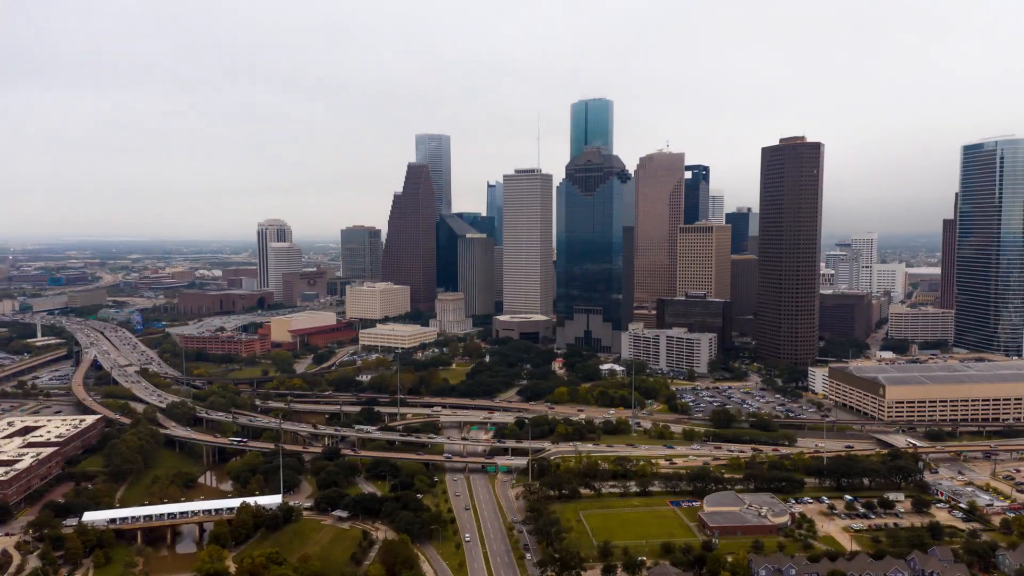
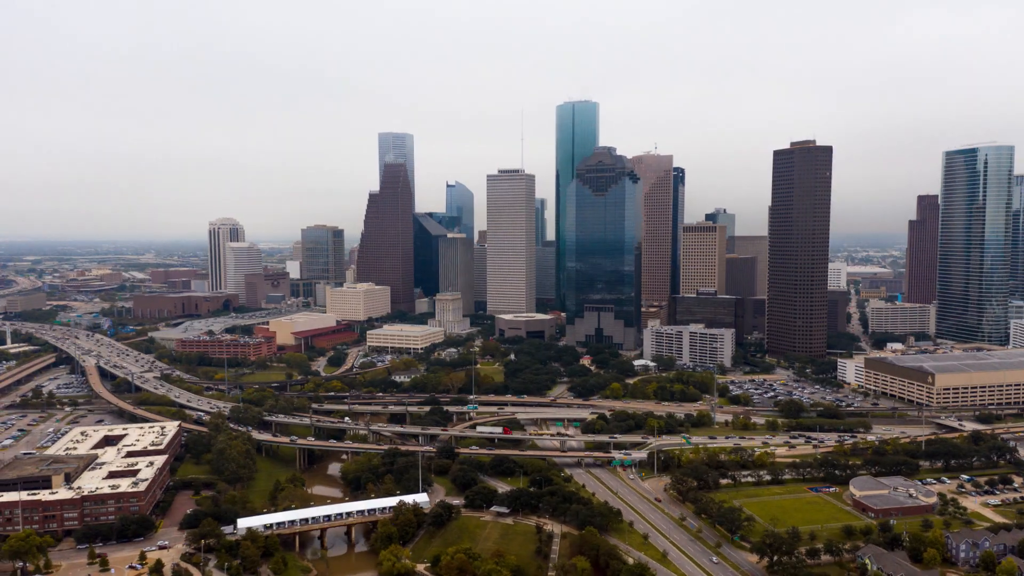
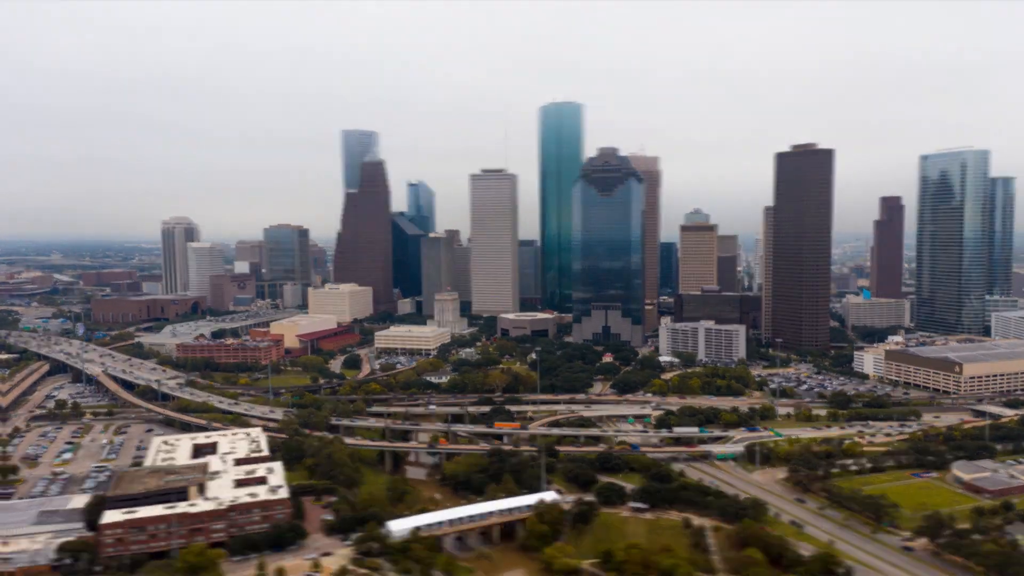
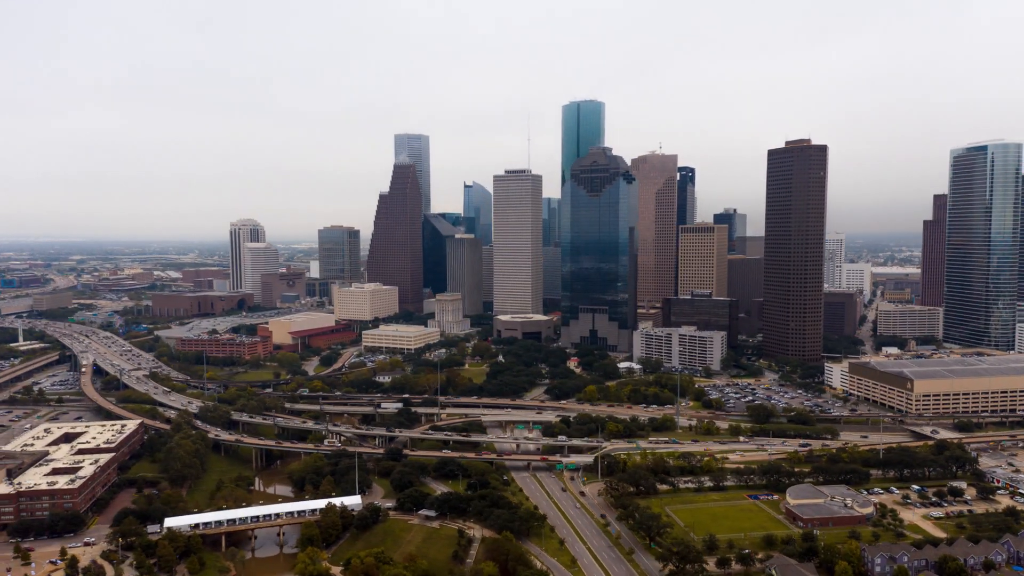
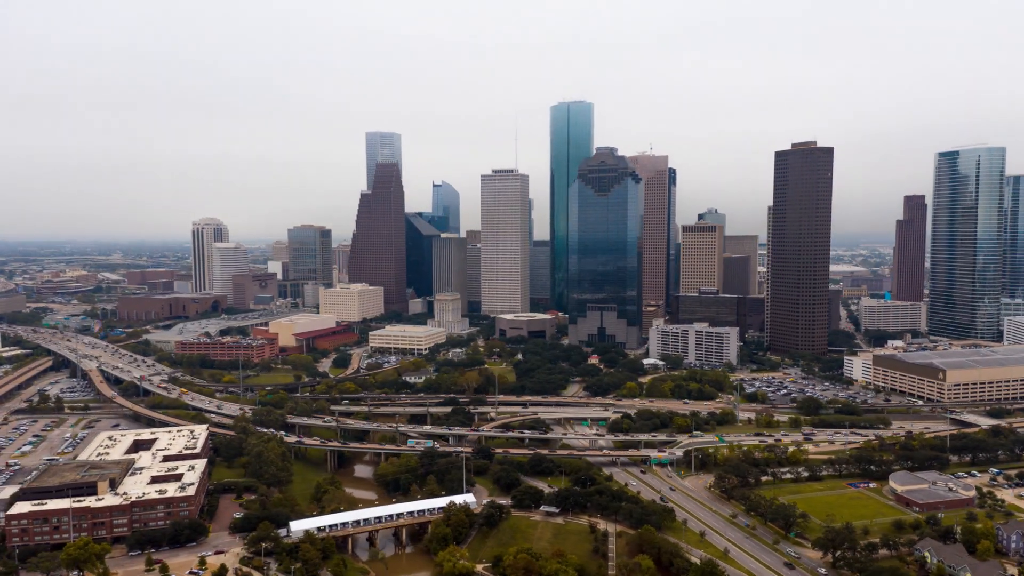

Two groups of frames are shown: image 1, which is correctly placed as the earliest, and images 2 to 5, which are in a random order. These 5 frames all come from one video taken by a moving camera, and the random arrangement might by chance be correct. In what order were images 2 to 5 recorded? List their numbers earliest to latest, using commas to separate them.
4, 2, 5, 3
